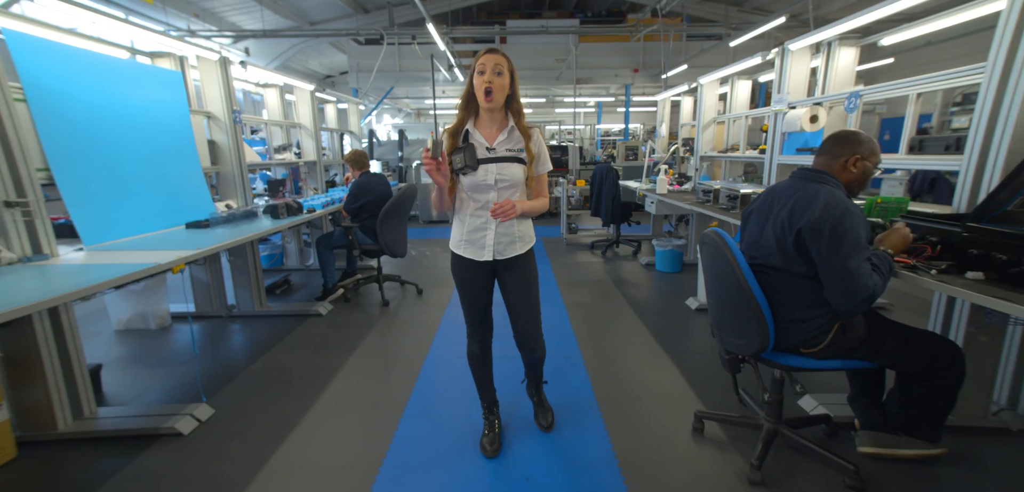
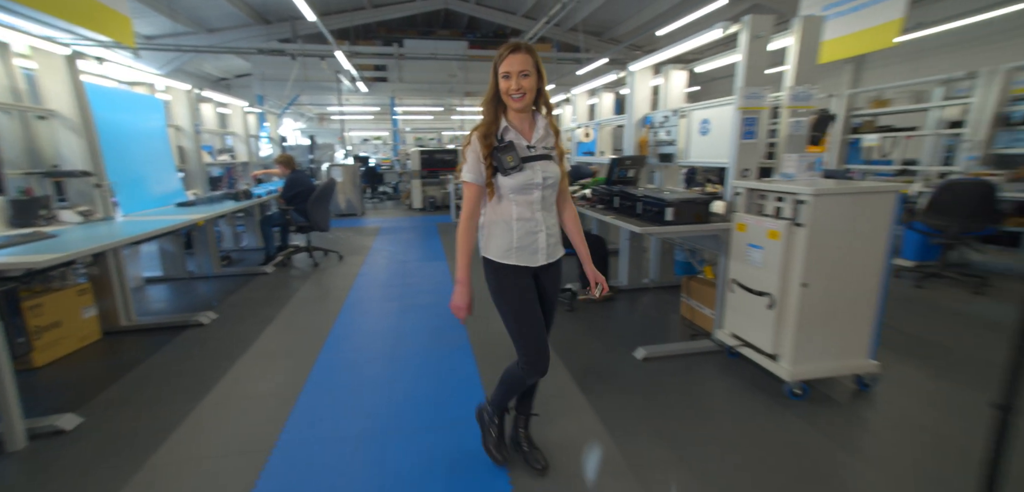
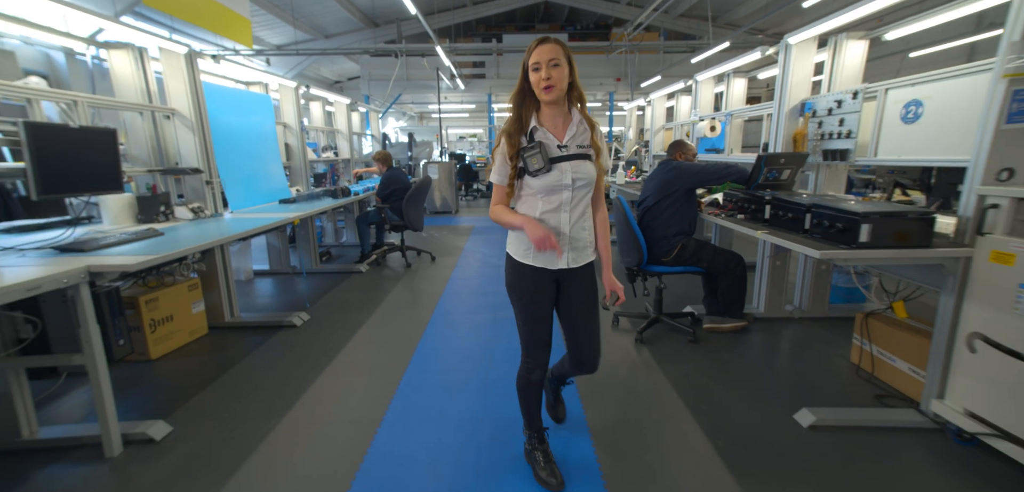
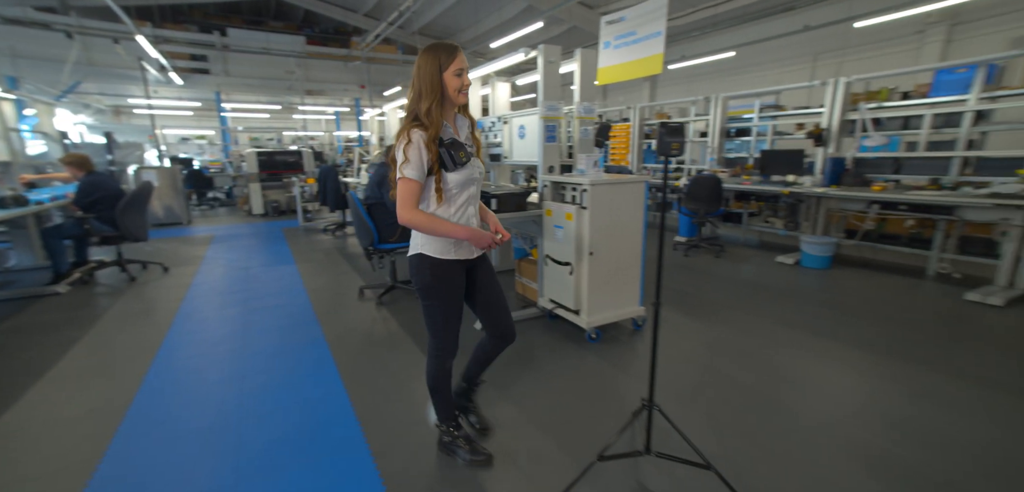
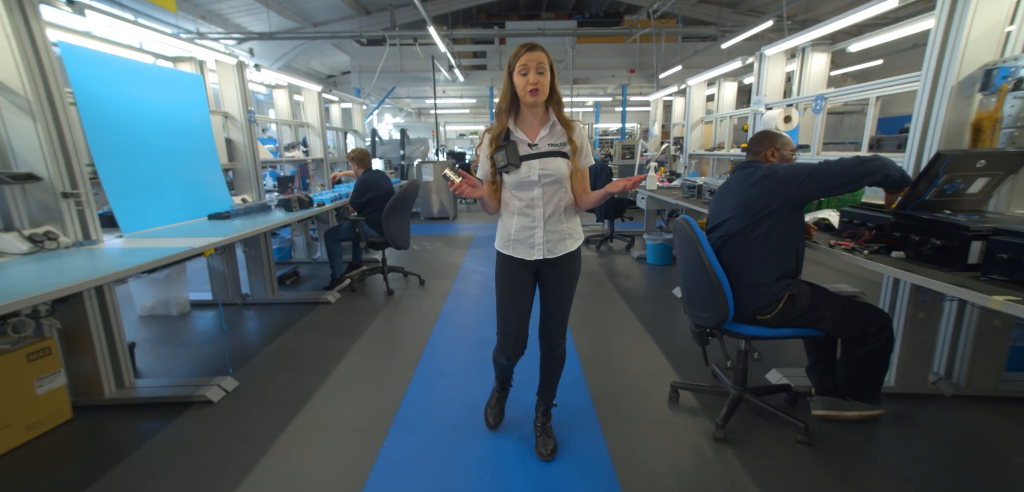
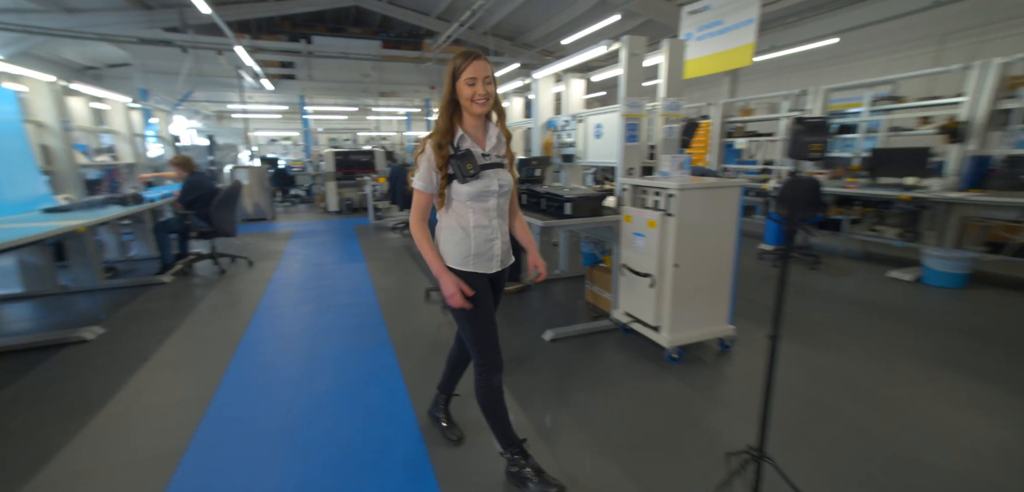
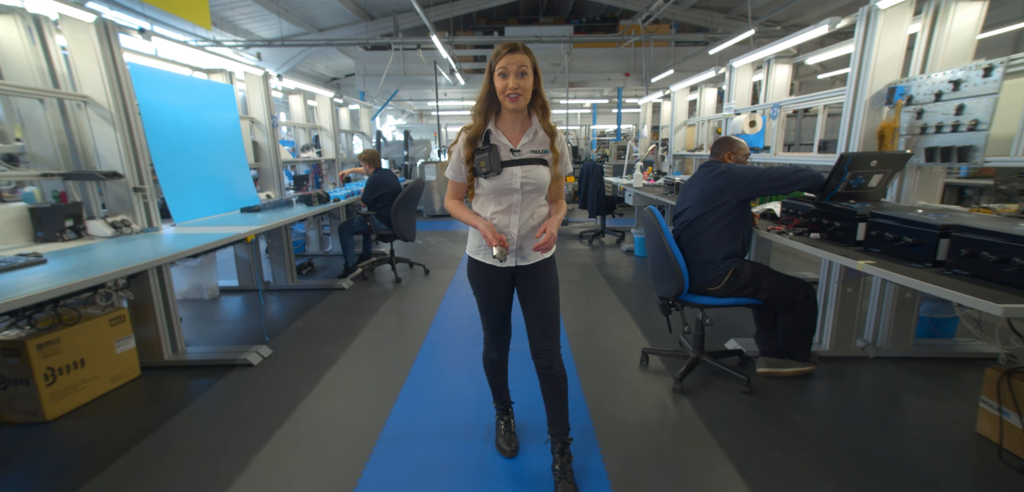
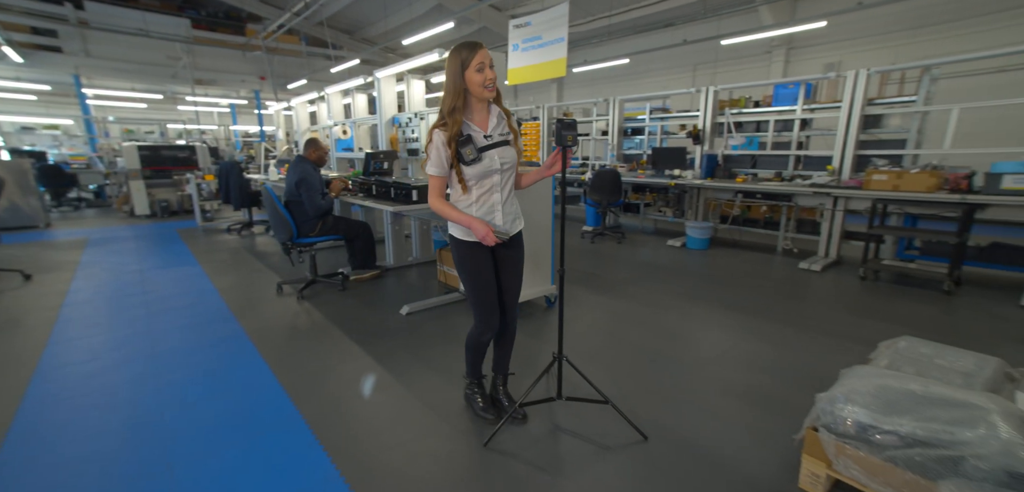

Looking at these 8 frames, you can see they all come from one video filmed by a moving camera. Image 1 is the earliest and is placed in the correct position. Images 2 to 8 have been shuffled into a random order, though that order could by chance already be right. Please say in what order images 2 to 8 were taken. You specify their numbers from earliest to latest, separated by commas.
5, 7, 3, 2, 6, 4, 8
